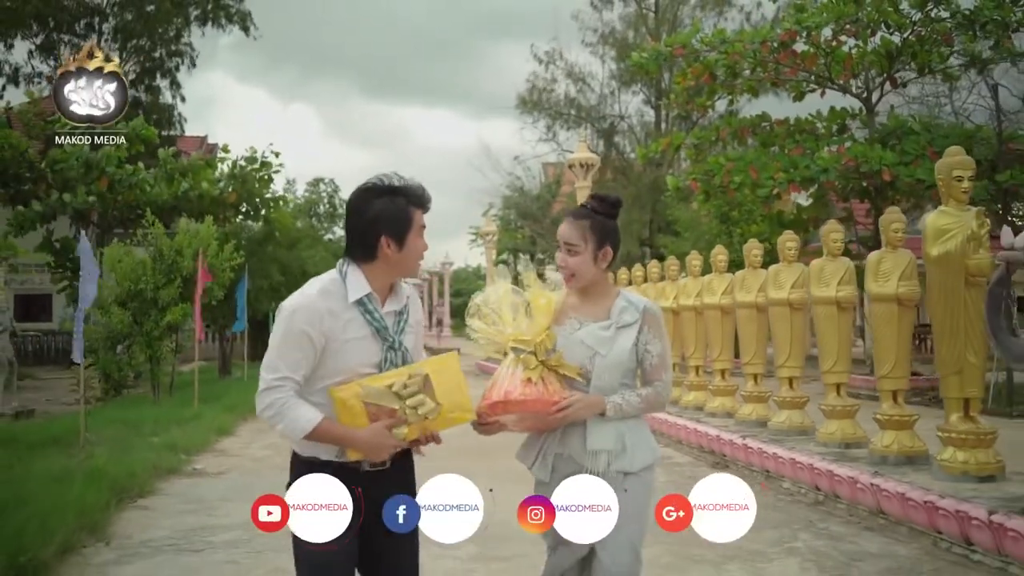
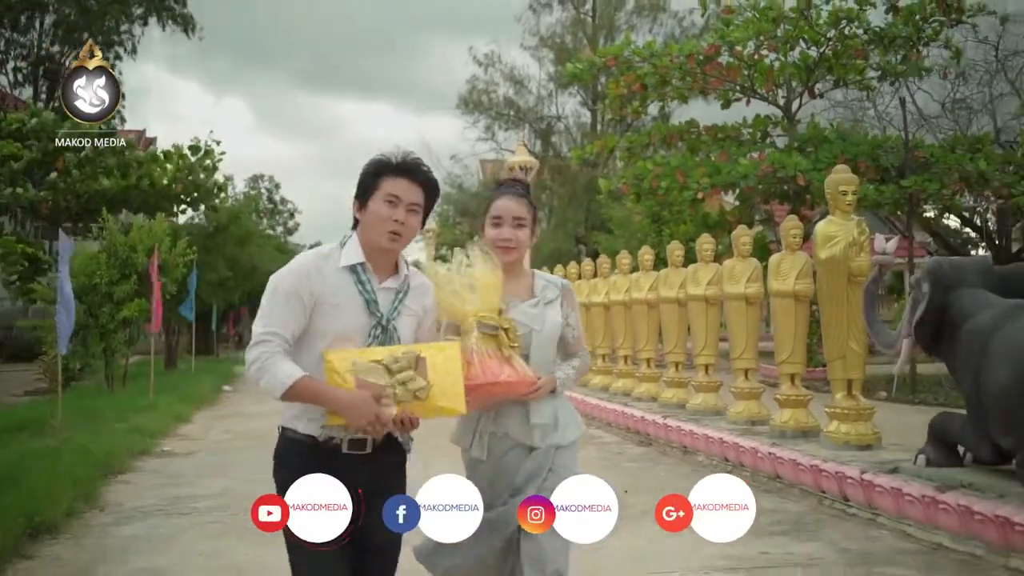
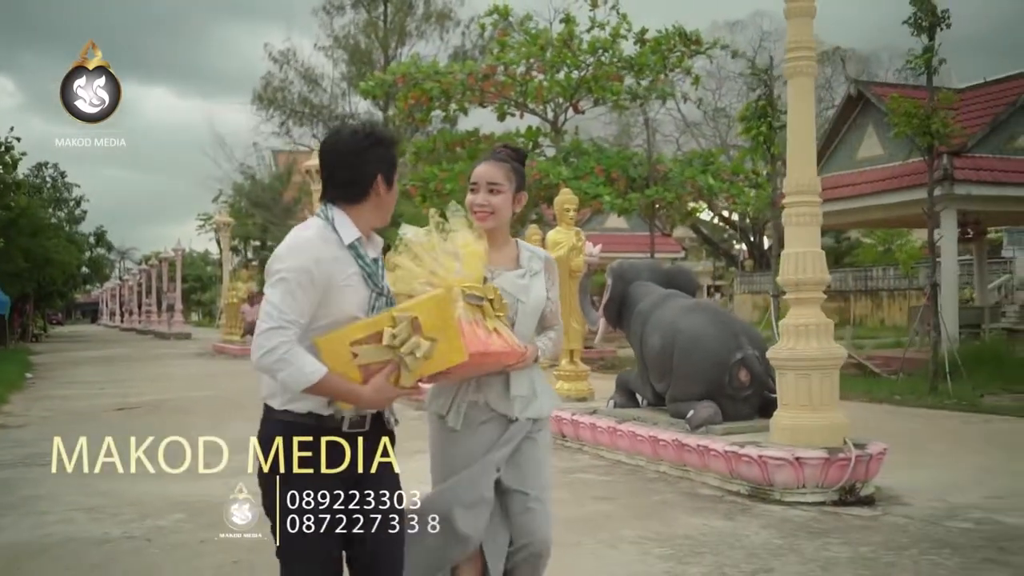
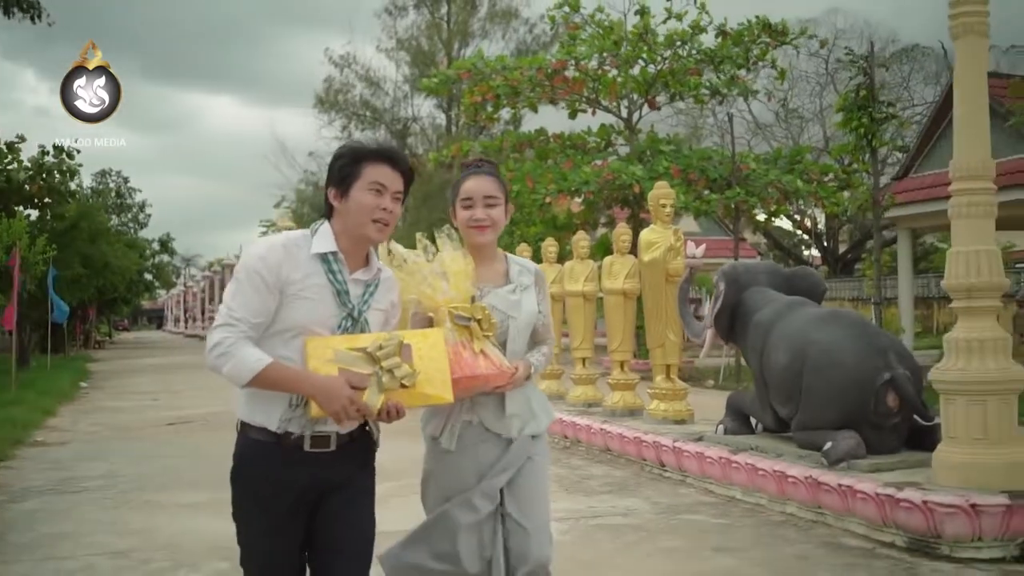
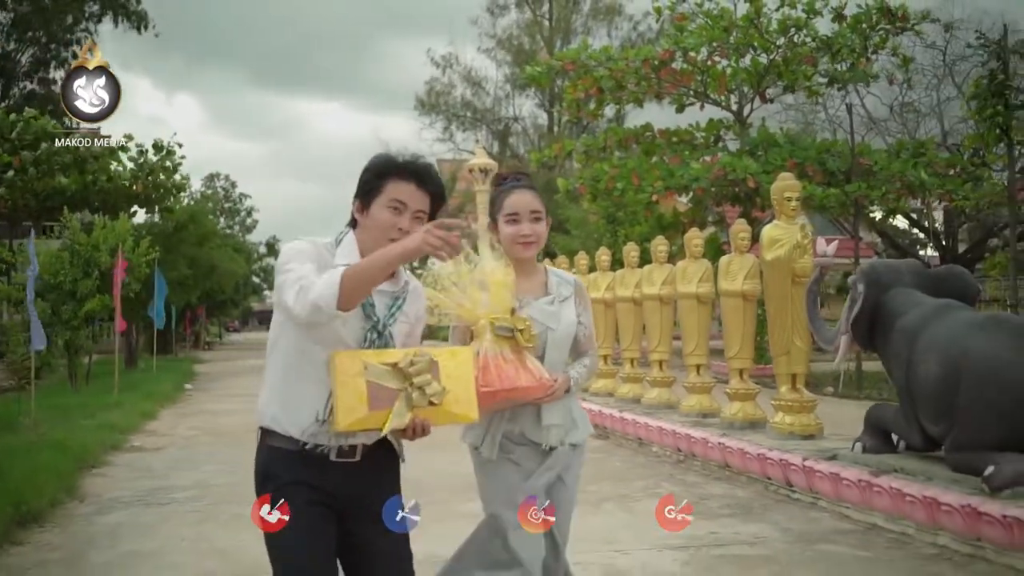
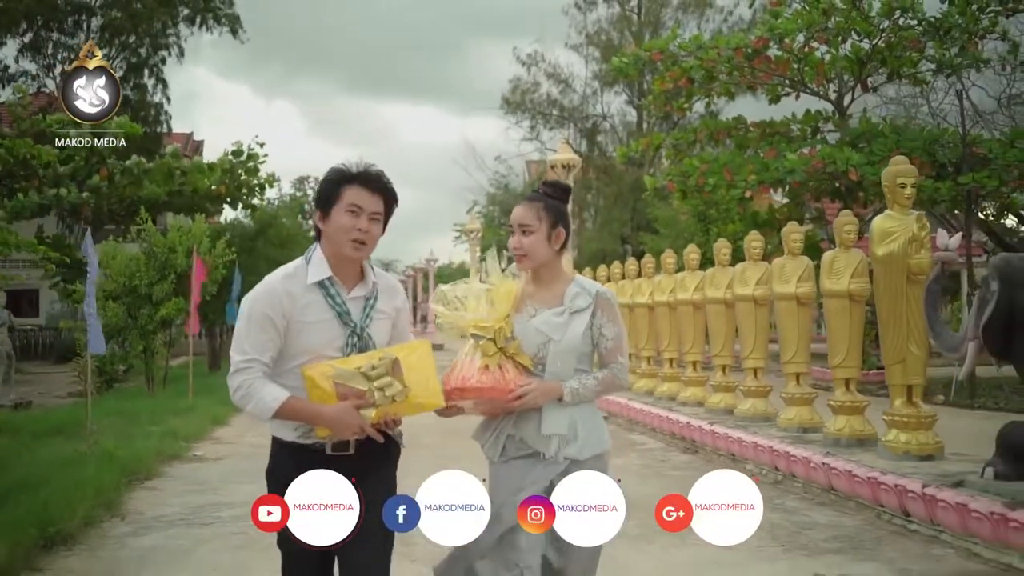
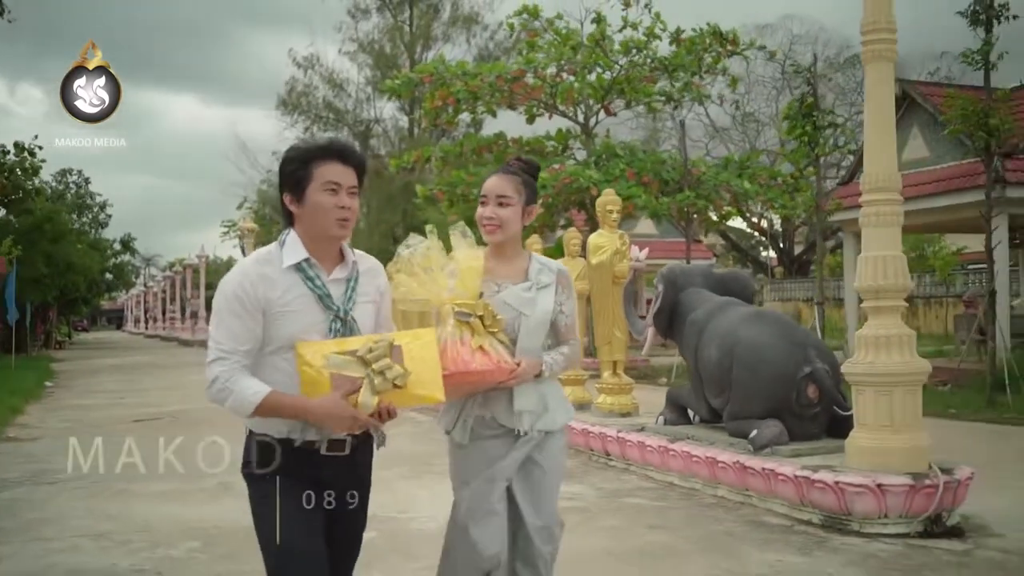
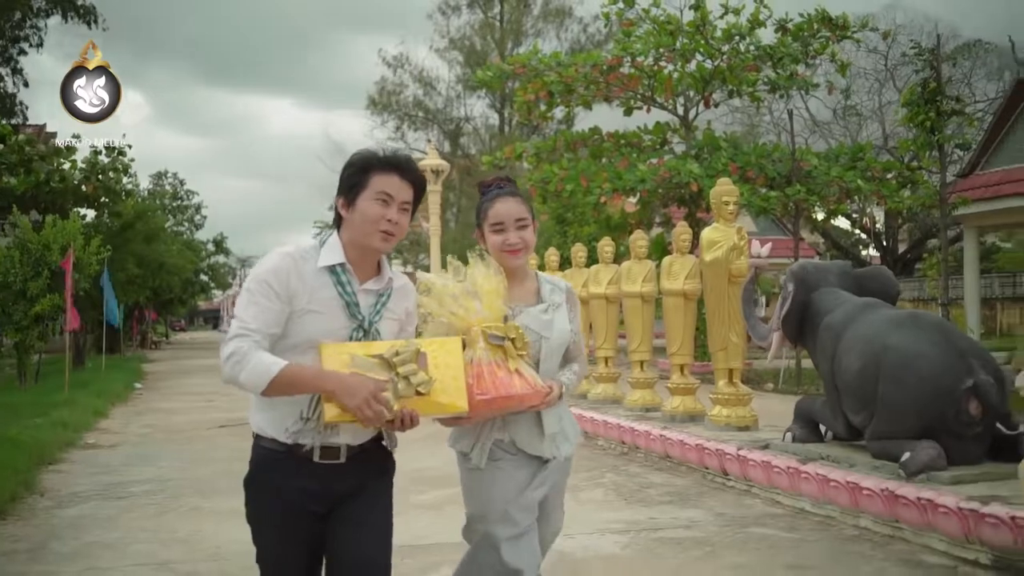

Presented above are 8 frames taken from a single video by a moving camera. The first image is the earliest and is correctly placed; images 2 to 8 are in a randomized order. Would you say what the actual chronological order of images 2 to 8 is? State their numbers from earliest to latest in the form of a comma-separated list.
6, 2, 5, 8, 4, 7, 3
